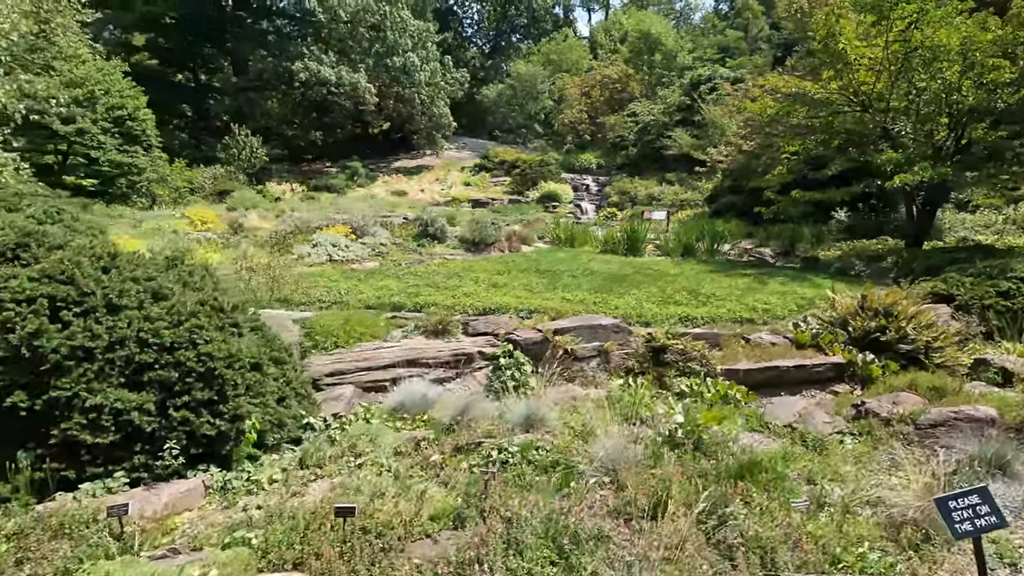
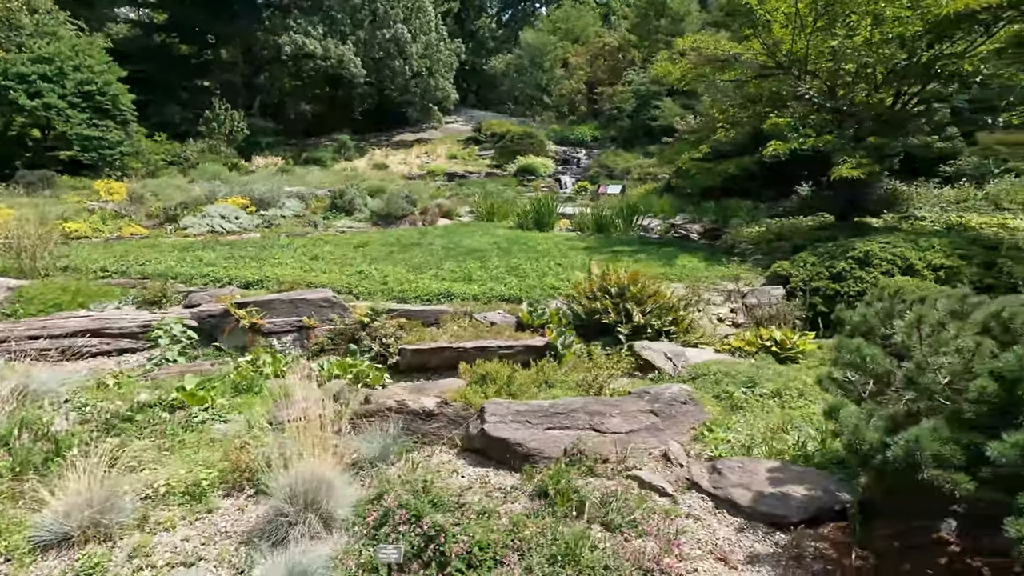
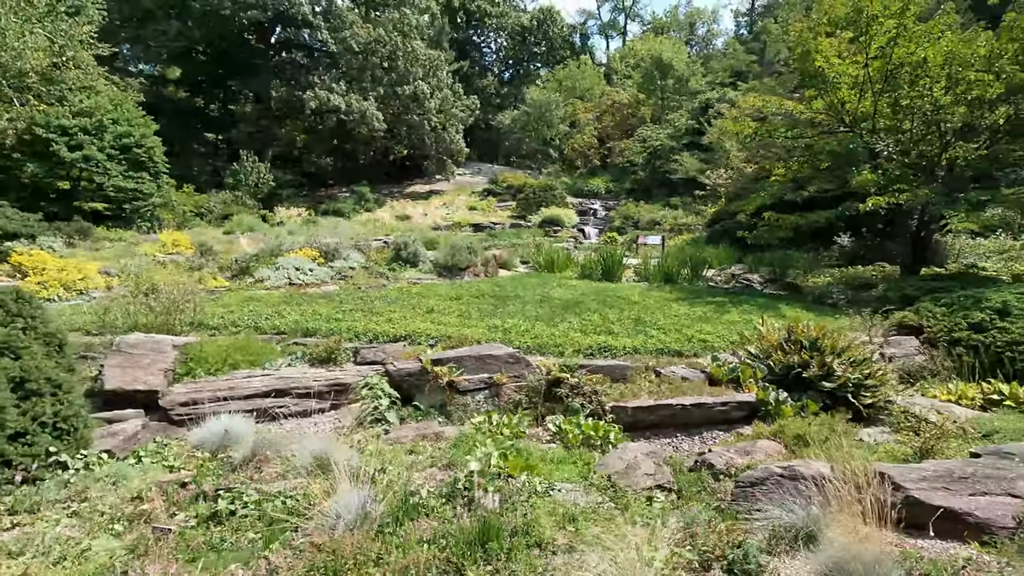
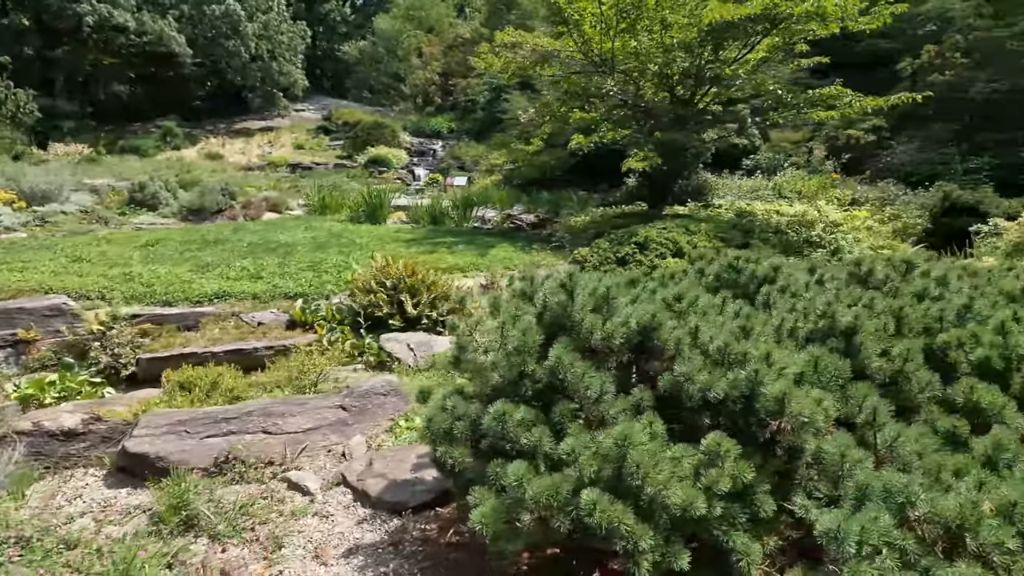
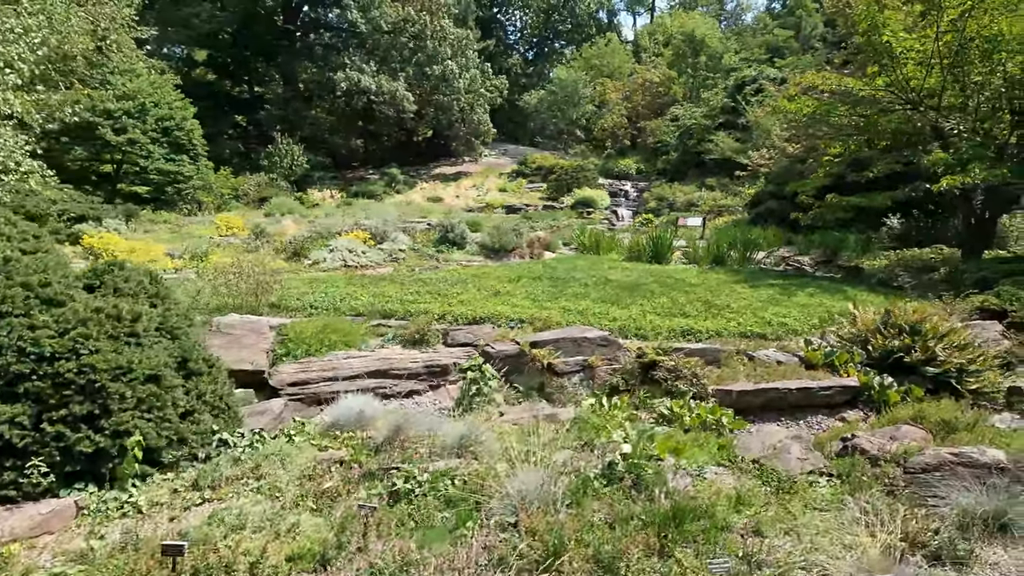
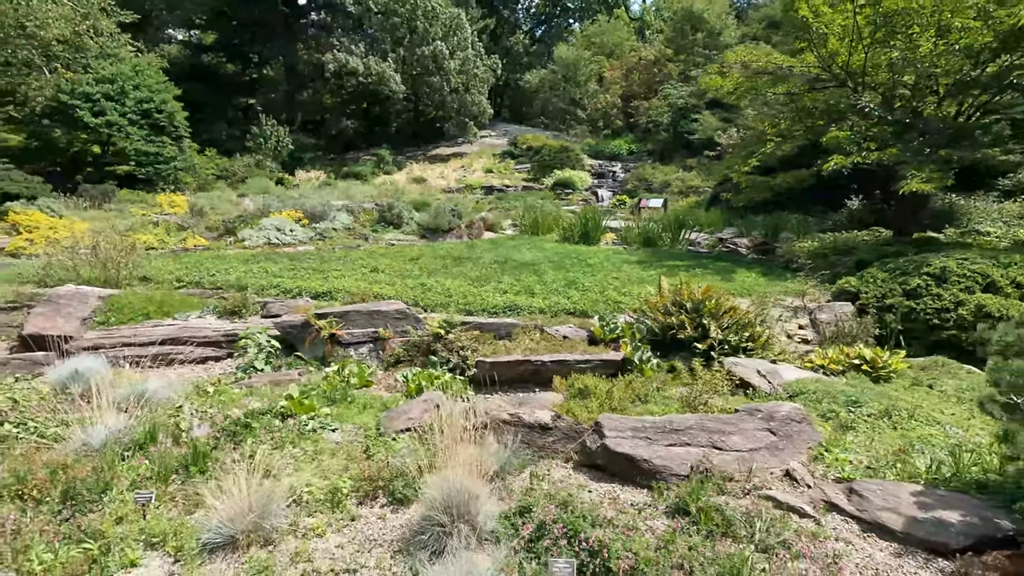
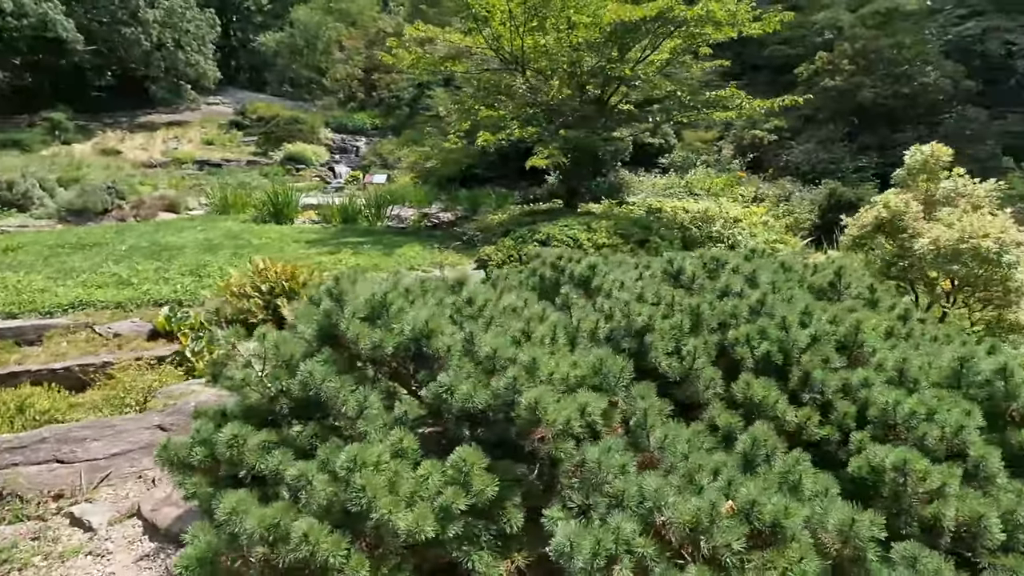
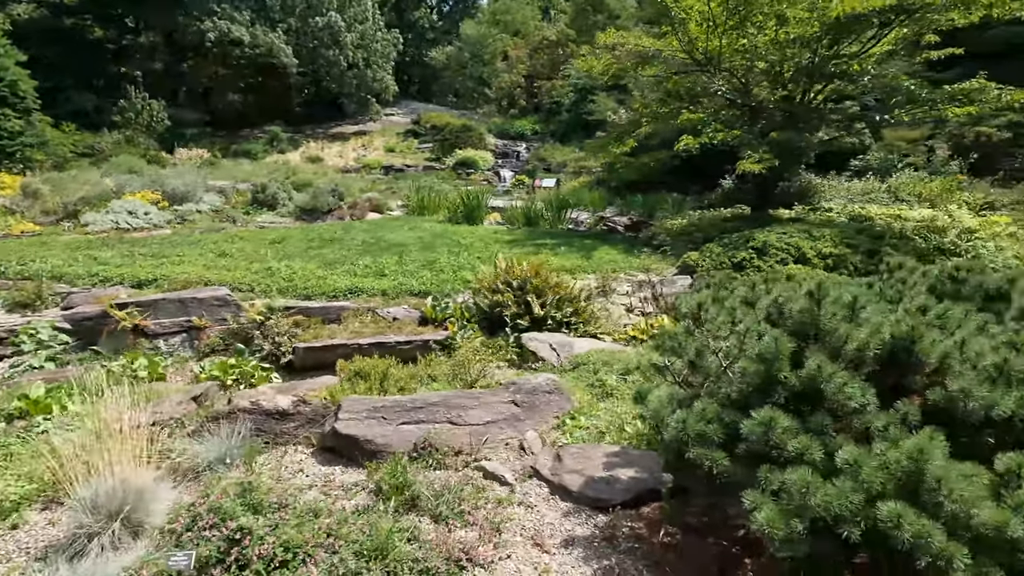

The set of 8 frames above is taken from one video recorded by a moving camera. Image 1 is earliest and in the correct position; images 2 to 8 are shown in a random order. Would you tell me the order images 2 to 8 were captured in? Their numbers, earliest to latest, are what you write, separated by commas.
5, 3, 6, 2, 8, 4, 7
